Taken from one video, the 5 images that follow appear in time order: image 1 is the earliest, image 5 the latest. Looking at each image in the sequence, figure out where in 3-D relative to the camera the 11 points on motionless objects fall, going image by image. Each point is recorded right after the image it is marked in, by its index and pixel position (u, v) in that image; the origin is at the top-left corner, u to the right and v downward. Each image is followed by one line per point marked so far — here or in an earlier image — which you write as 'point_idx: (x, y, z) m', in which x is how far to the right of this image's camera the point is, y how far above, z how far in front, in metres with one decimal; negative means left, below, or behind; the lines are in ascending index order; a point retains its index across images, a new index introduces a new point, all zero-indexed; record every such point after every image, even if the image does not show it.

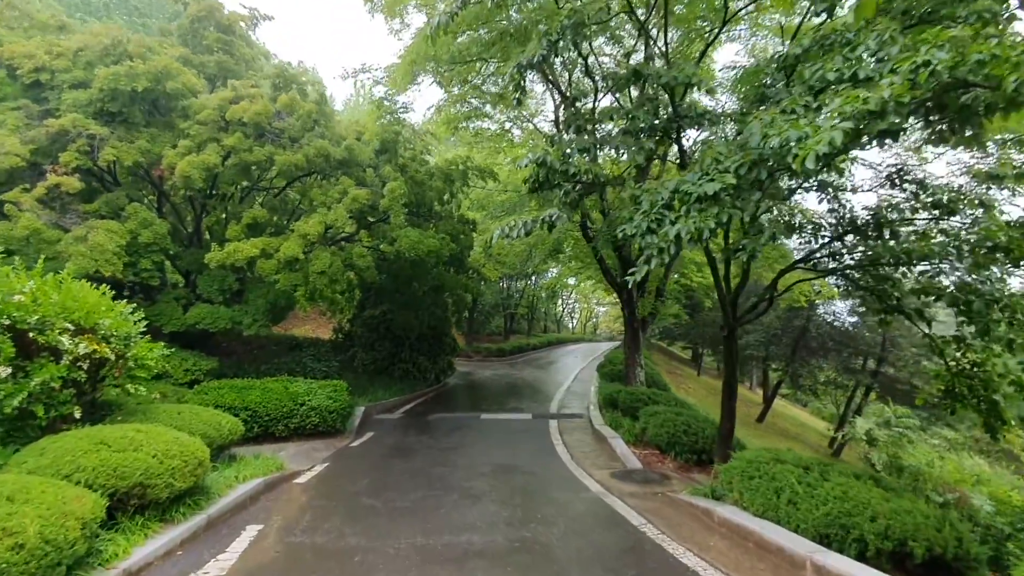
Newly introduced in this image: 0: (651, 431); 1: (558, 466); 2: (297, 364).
0: (+2.3, -2.4, +8.5) m
1: (+0.7, -2.7, +7.8) m
2: (-5.6, -2.0, +13.3) m
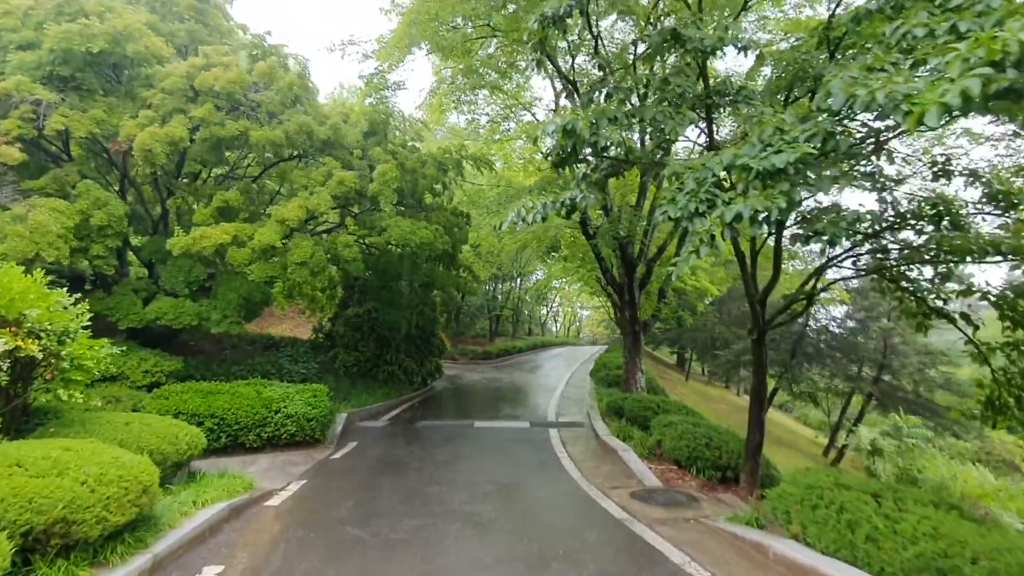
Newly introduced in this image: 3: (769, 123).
0: (+2.3, -2.4, +7.7) m
1: (+0.8, -2.6, +6.9) m
2: (-5.7, -1.8, +12.2) m
3: (+2.3, +1.5, +4.6) m
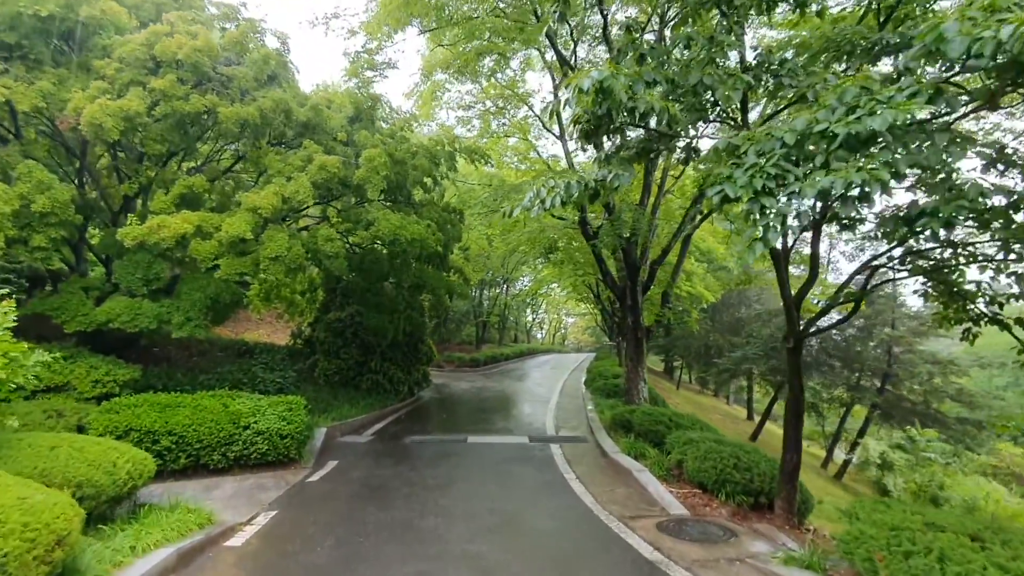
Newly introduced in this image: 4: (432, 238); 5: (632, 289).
0: (+2.4, -2.4, +6.8) m
1: (+0.8, -2.6, +6.0) m
2: (-5.8, -1.9, +11.1) m
3: (+2.5, +1.5, +3.8) m
4: (-1.5, +0.9, +9.4) m
5: (+2.9, 0.0, +12.4) m
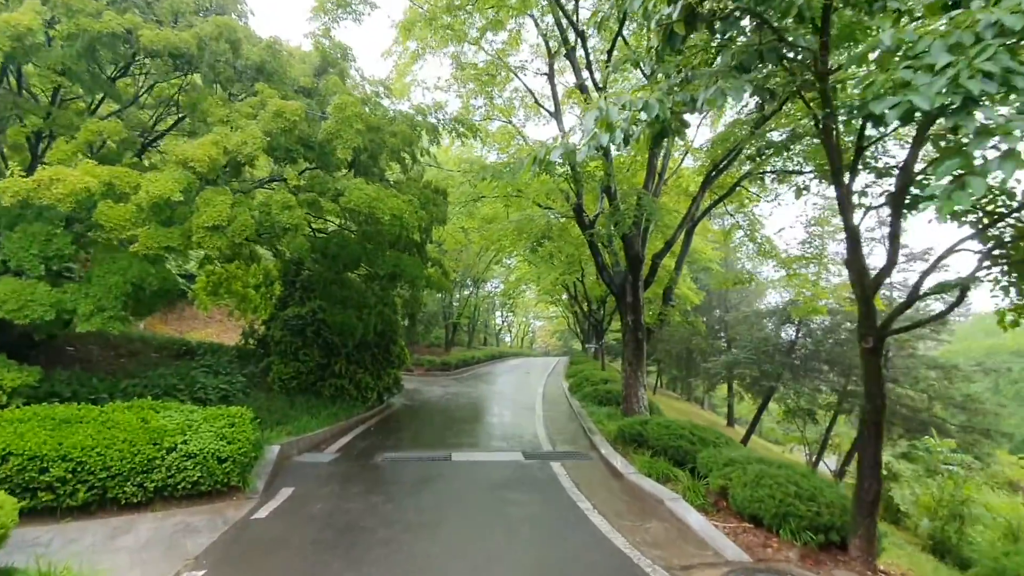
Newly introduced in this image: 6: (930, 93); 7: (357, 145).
0: (+2.4, -2.2, +5.6) m
1: (+1.0, -2.5, +4.6) m
2: (-6.0, -1.6, +9.3) m
3: (+2.8, +1.7, +2.5) m
4: (-1.5, +1.1, +7.8) m
5: (+2.6, +0.1, +11.2) m
6: (+1.9, +0.9, +2.4) m
7: (-2.1, +2.0, +6.9) m
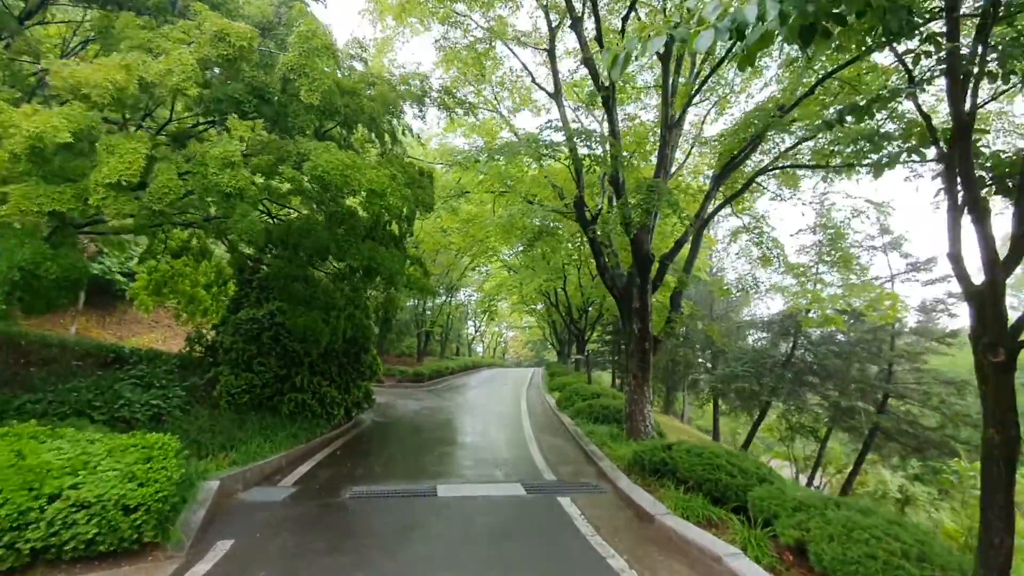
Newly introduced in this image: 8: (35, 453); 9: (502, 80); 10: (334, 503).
0: (+2.6, -2.2, +4.3) m
1: (+1.1, -2.4, +3.3) m
2: (-6.0, -1.5, +7.5) m
3: (+3.2, +1.7, +1.4) m
4: (-1.4, +1.2, +6.4) m
5: (+2.5, 0.0, +10.0) m
6: (+2.3, +1.0, +1.1) m
7: (-2.0, +2.1, +5.5) m
8: (-4.1, -1.4, +4.4) m
9: (-0.2, +4.8, +11.9) m
10: (-2.2, -2.6, +6.4) m
